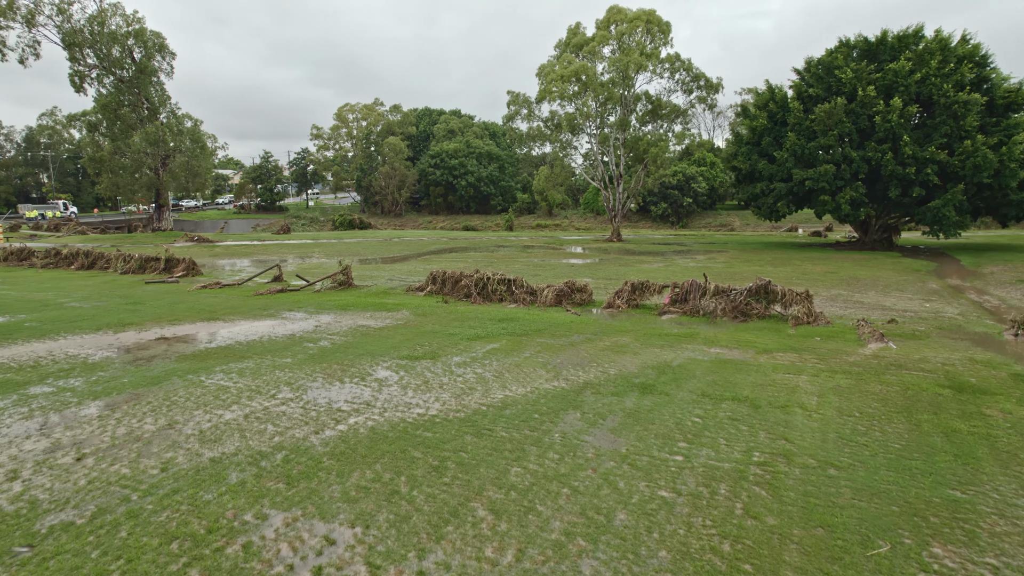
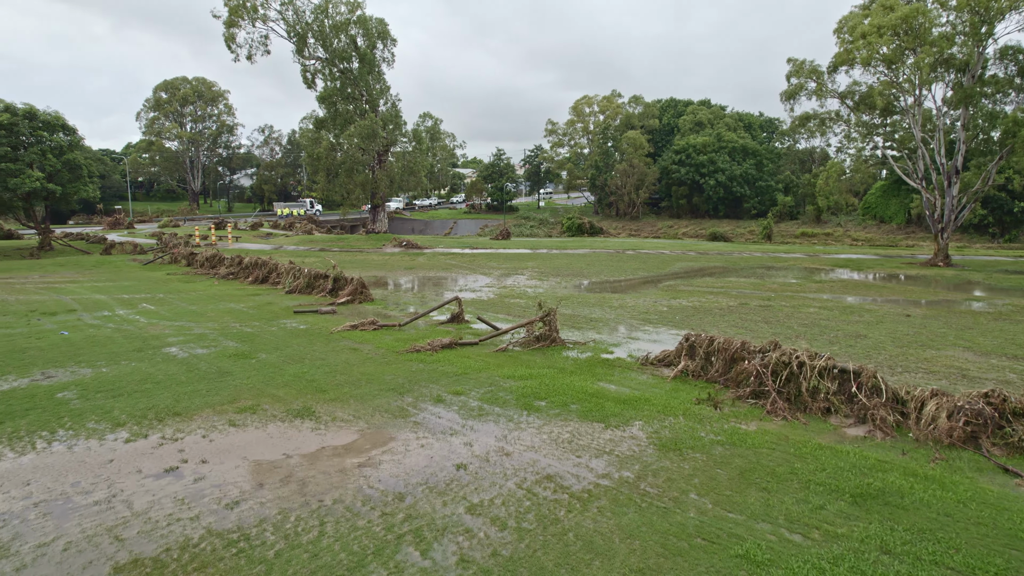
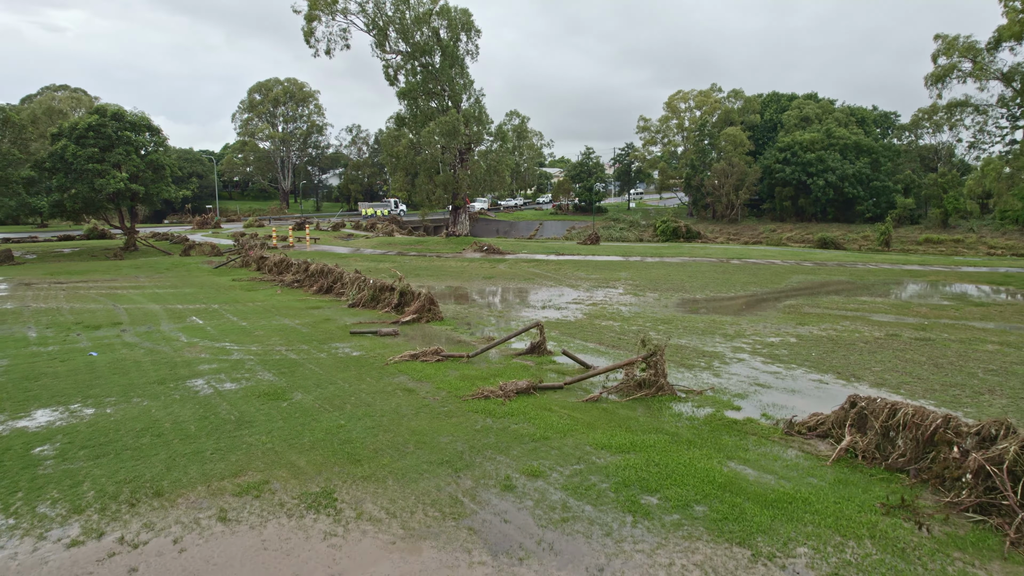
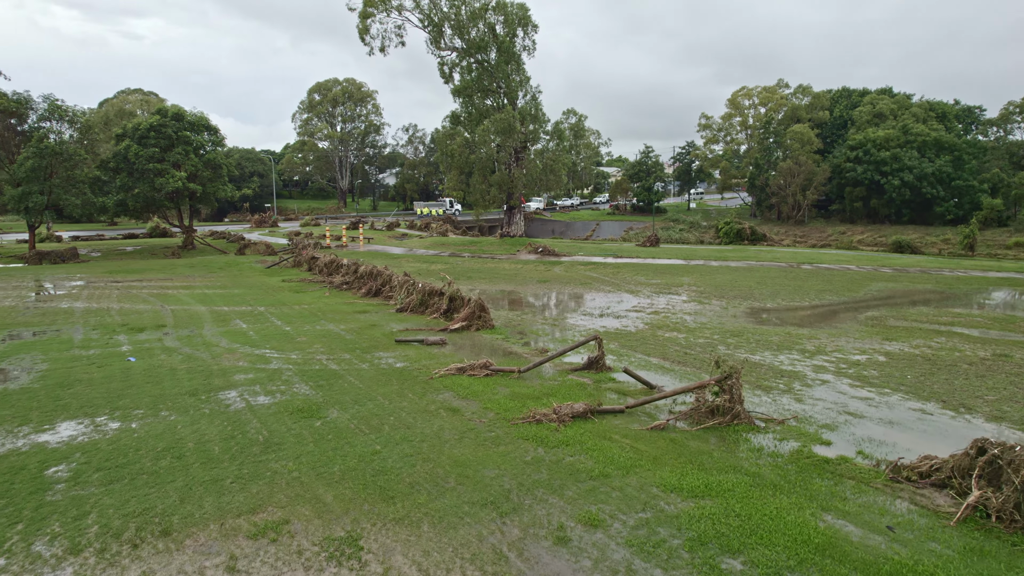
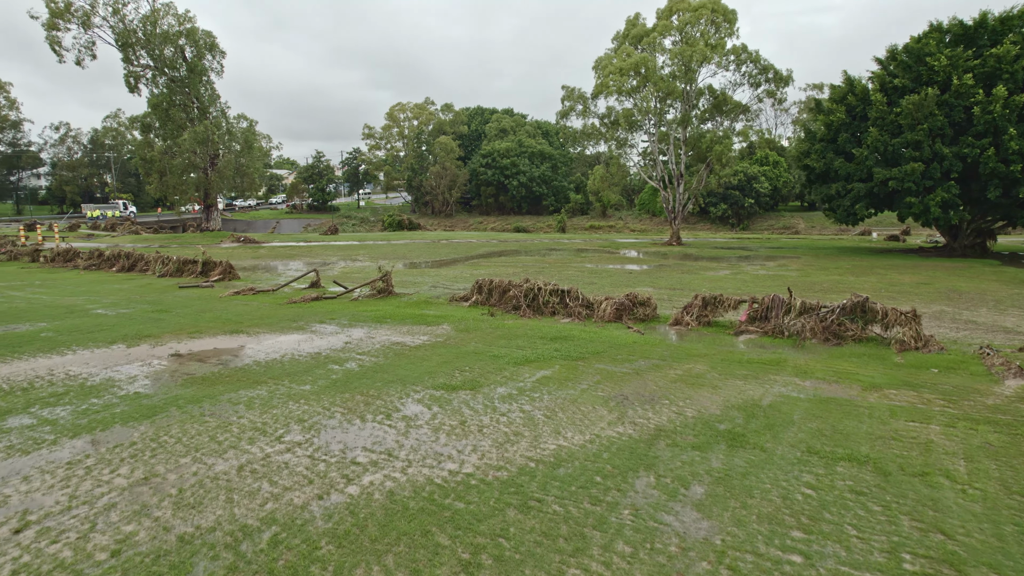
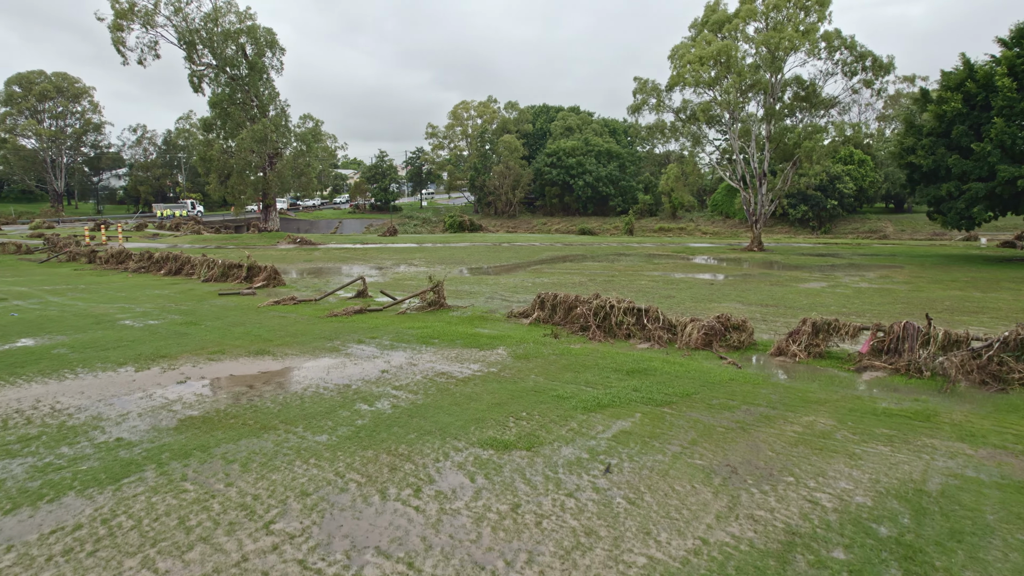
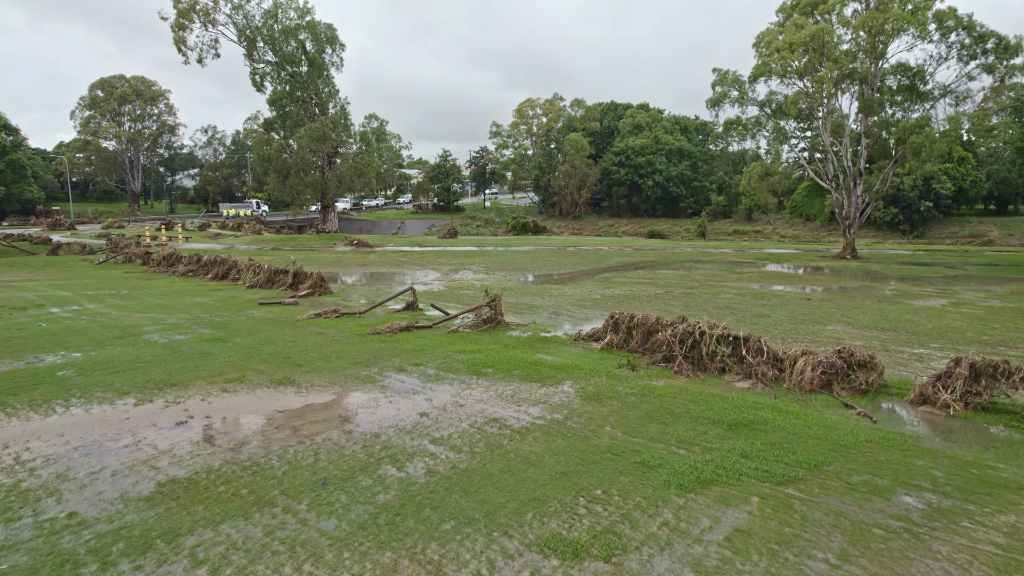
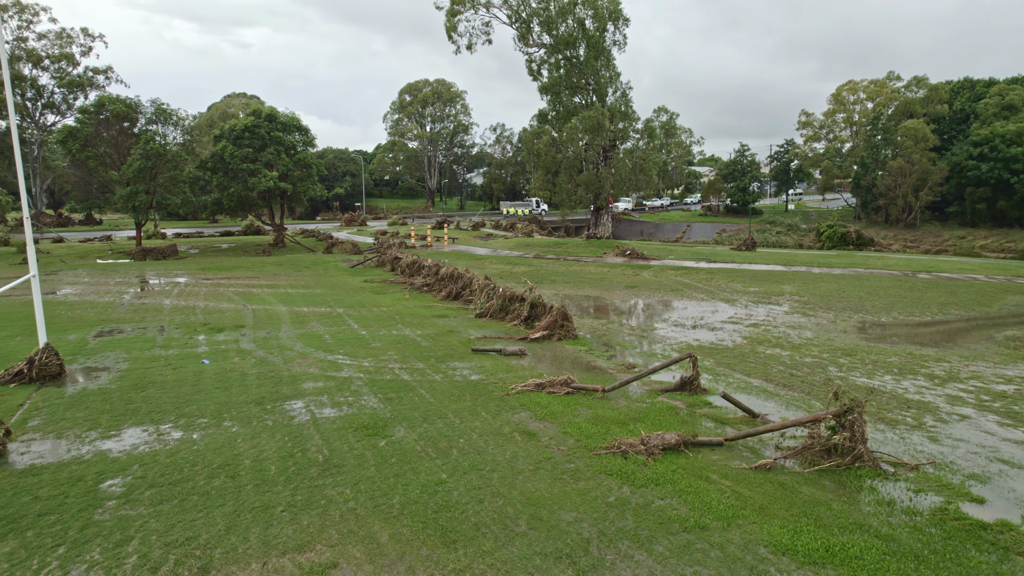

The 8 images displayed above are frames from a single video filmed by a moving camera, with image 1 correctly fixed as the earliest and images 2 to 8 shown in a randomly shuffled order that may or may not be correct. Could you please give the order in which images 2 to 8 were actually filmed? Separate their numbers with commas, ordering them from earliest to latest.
5, 6, 7, 2, 3, 4, 8
